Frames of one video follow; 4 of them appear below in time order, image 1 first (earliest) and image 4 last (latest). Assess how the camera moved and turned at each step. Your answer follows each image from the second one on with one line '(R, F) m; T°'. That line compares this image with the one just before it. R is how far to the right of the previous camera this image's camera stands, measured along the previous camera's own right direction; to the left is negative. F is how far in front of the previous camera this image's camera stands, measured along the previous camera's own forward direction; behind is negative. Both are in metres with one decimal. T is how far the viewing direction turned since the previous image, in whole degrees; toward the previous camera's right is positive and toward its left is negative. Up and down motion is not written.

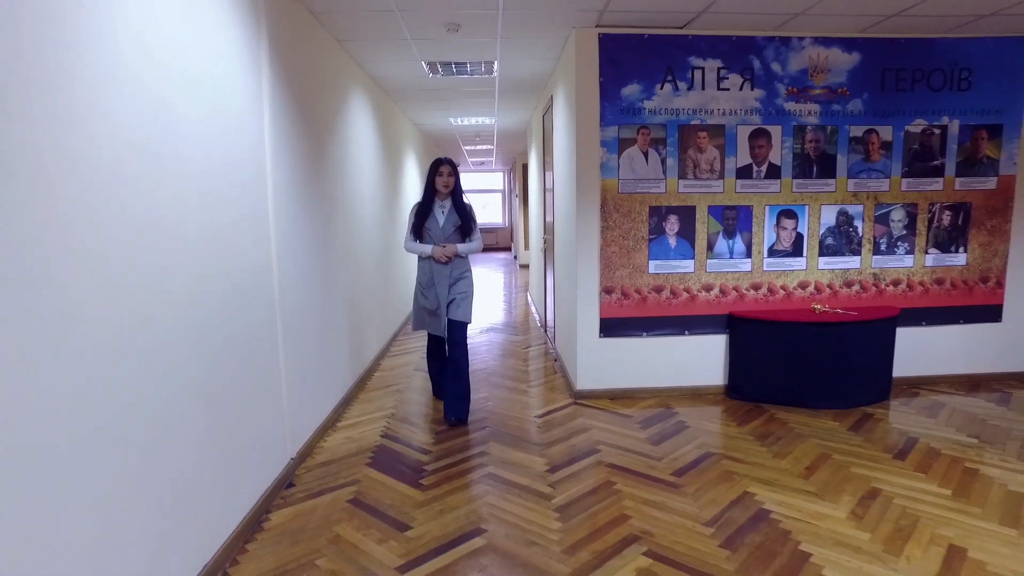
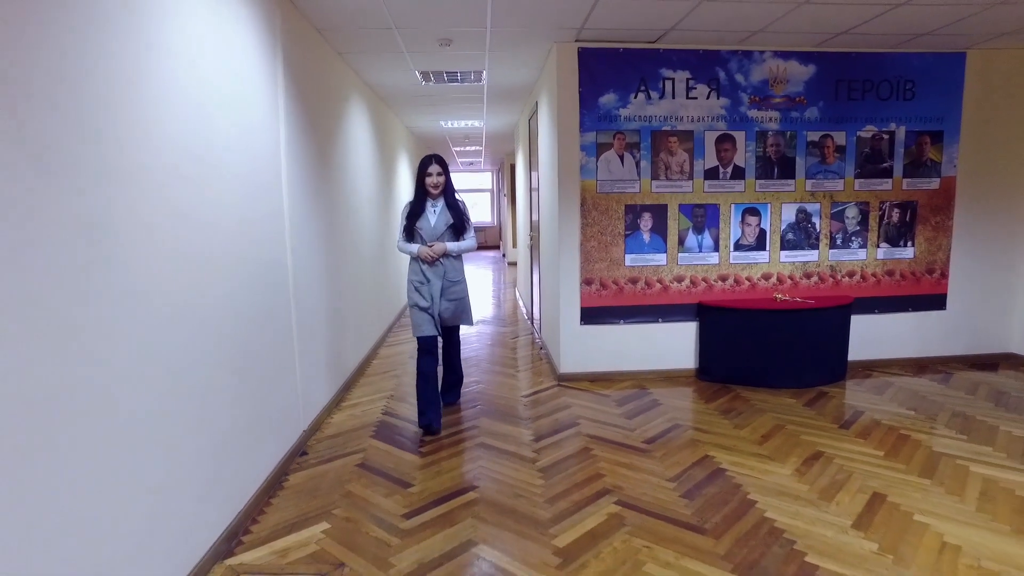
(0.0, -0.4) m; +1°
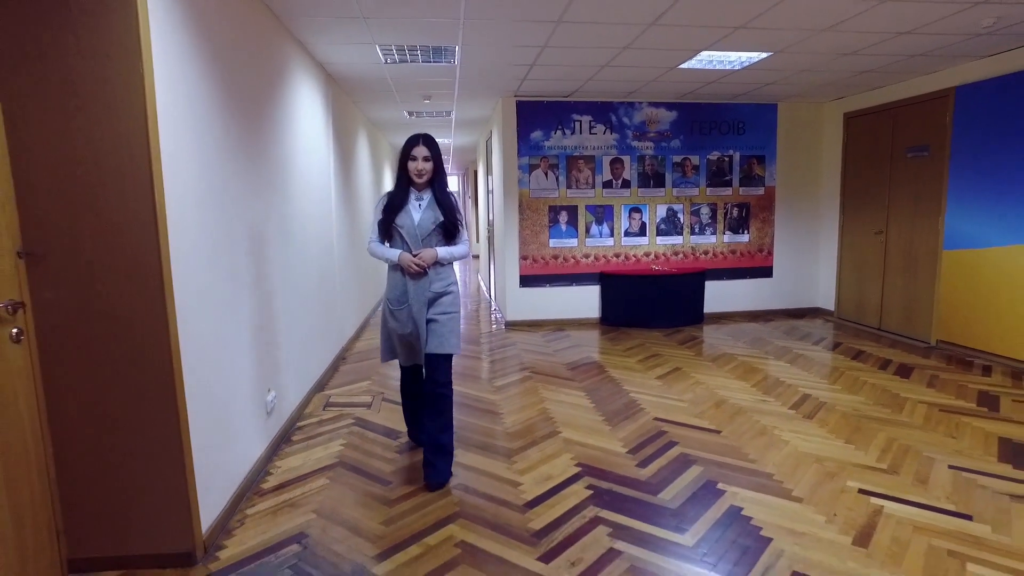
(+0.1, -2.0) m; +3°
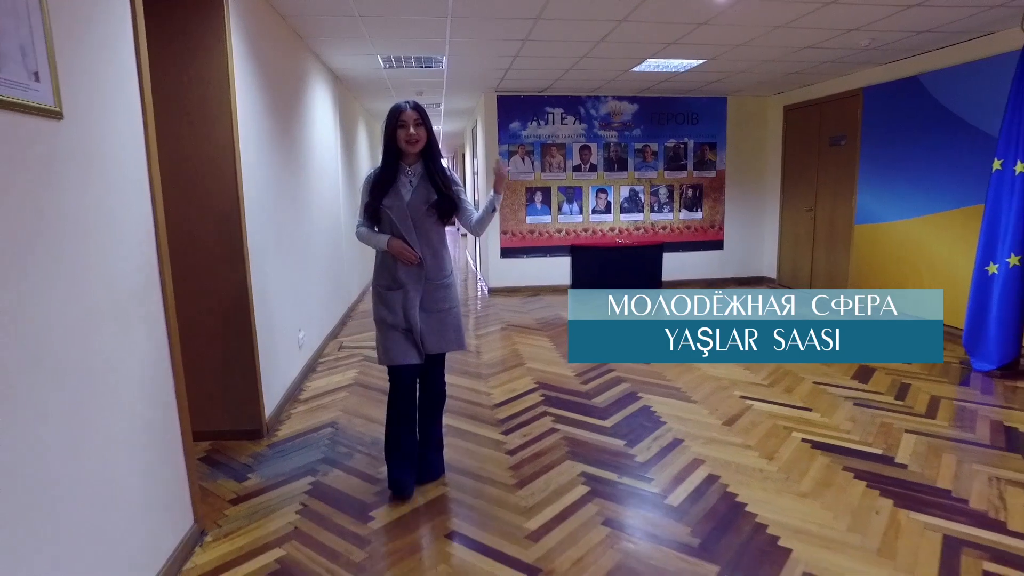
(+0.1, -0.9) m; +1°
